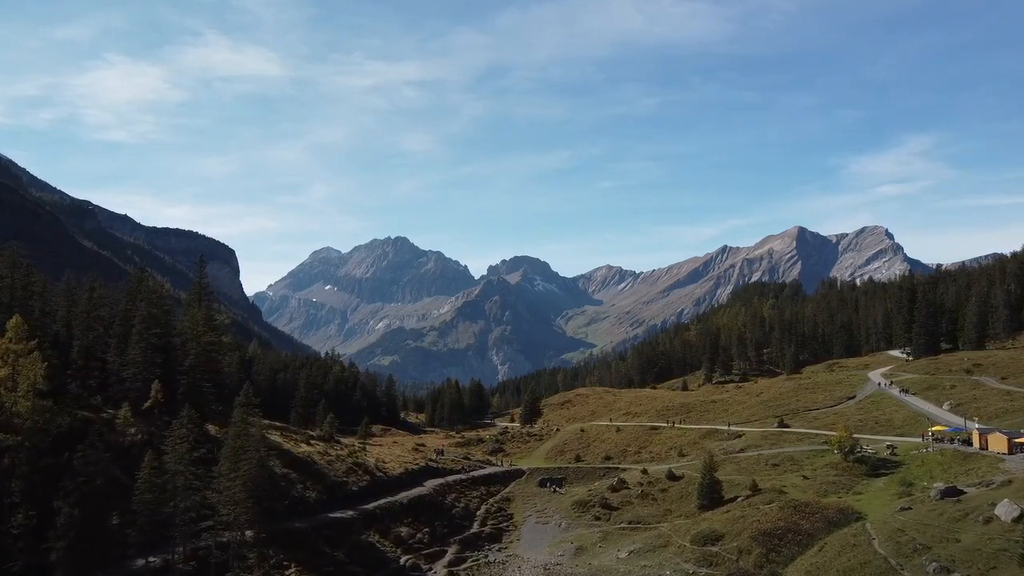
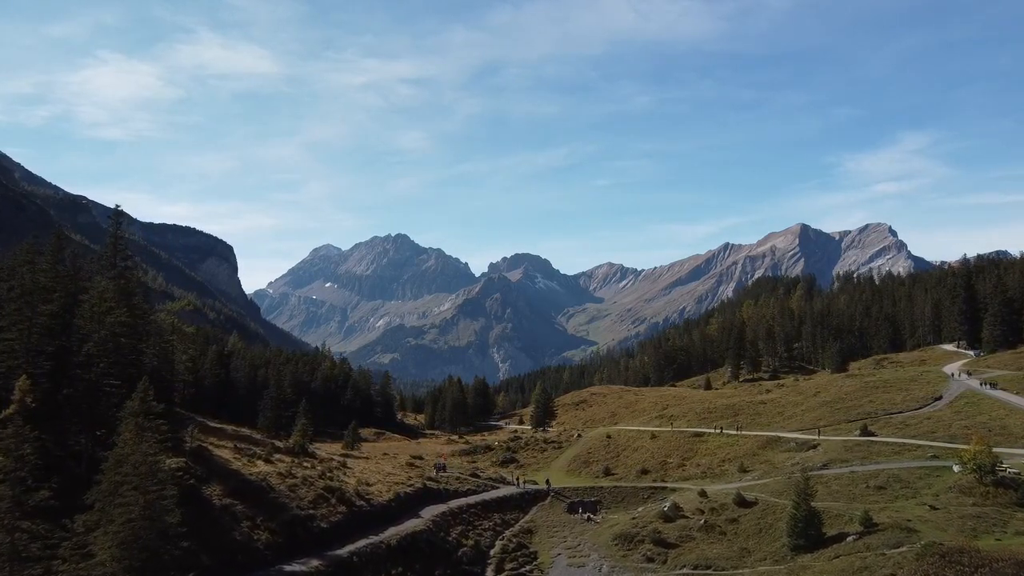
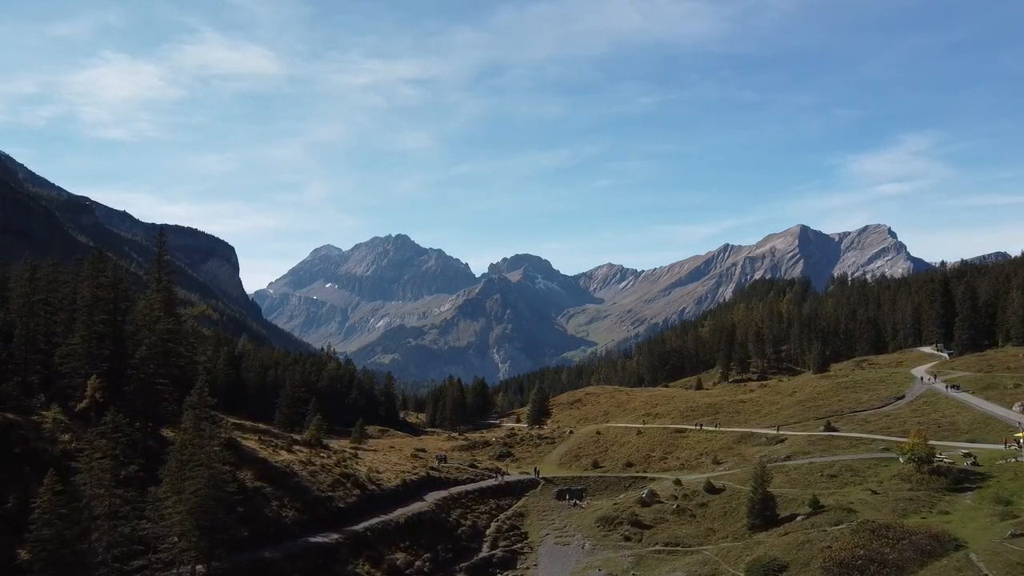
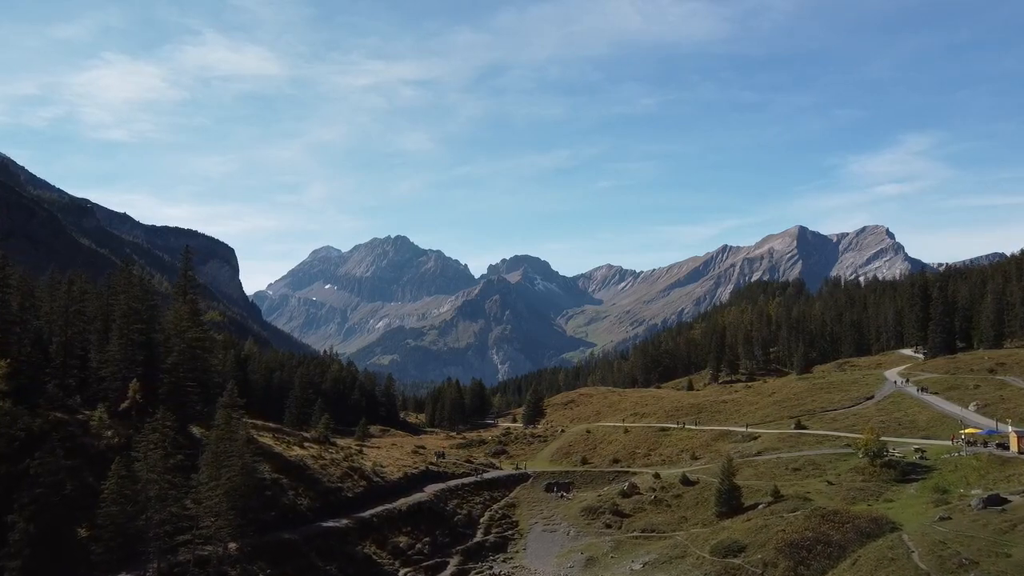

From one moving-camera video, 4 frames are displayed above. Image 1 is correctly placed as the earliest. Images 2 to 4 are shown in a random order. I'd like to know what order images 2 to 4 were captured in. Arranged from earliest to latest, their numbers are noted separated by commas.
4, 3, 2
